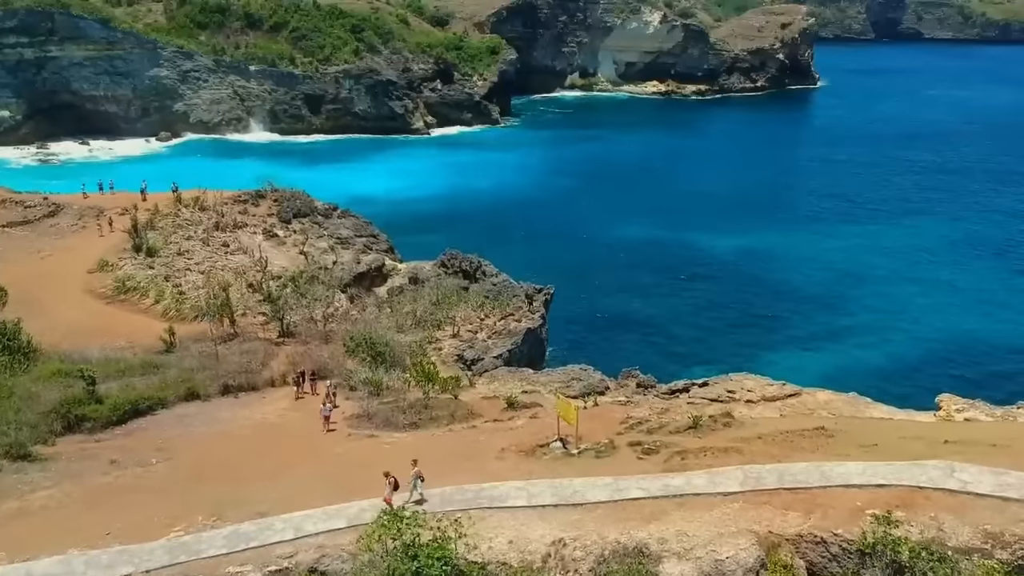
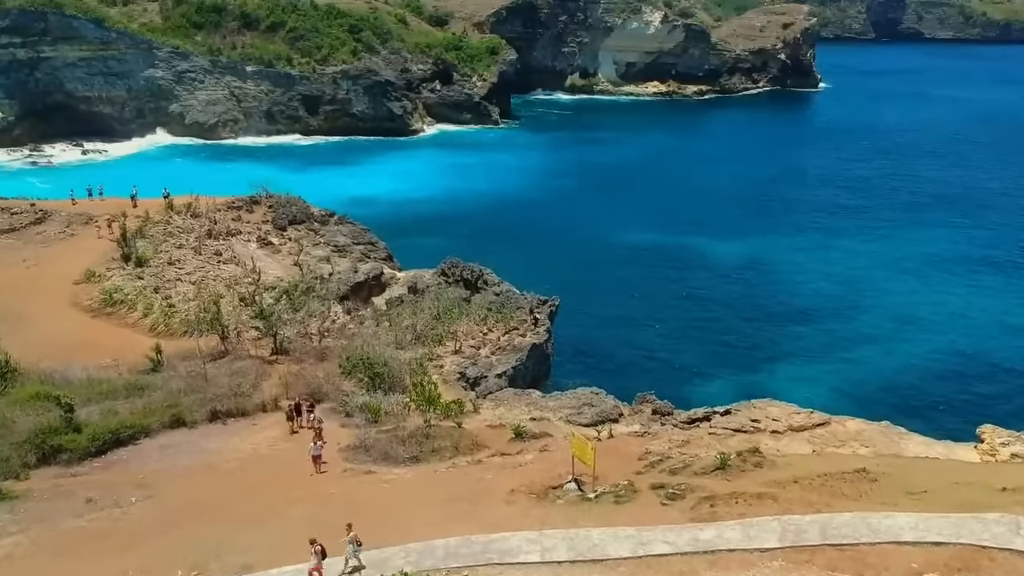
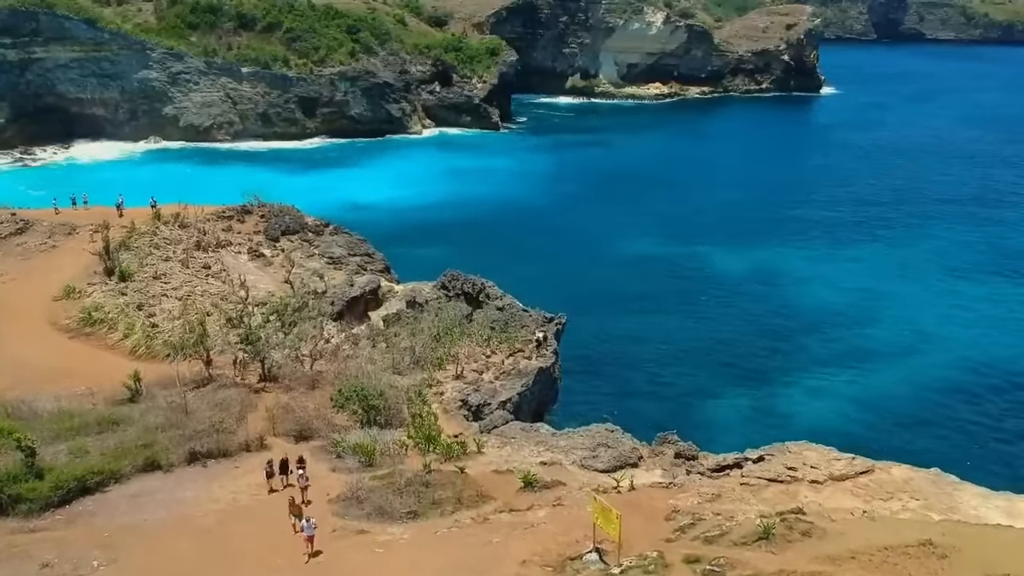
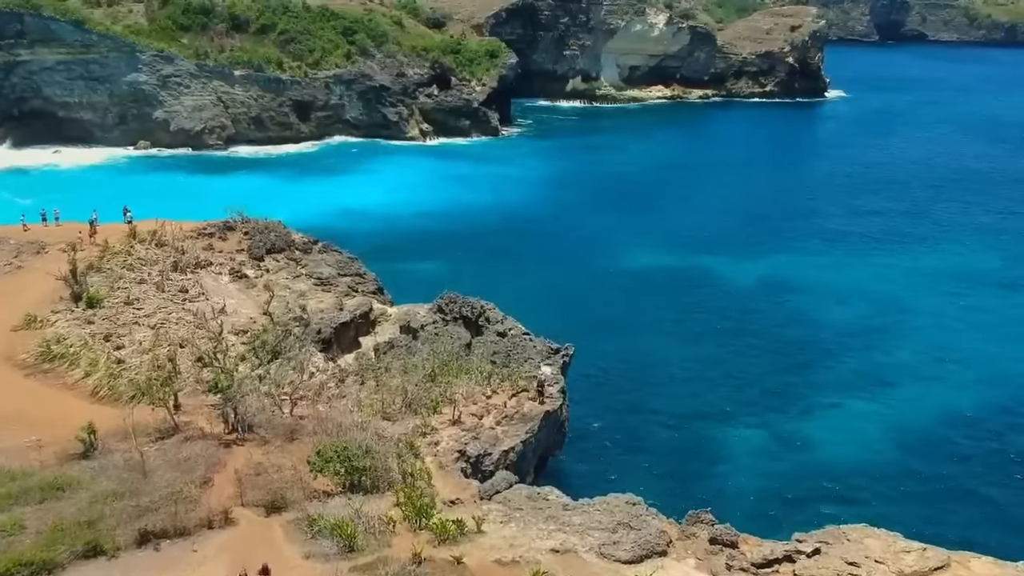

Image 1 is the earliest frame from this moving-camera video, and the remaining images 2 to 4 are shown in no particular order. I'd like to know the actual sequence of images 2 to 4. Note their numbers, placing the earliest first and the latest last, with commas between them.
2, 3, 4
